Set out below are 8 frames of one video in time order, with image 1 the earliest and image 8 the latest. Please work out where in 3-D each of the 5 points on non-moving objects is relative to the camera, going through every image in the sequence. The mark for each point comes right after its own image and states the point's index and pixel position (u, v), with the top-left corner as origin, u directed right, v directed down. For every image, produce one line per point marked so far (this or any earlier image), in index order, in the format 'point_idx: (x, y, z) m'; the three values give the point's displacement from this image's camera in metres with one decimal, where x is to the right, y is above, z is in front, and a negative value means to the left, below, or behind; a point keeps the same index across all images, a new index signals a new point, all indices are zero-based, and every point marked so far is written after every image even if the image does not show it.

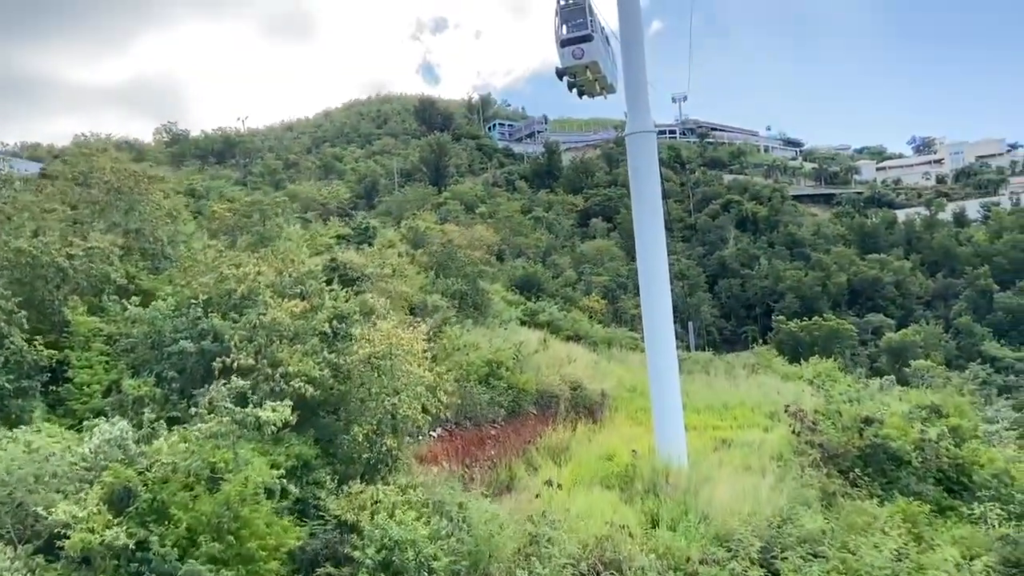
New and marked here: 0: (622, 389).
0: (+2.0, -1.8, +14.4) m
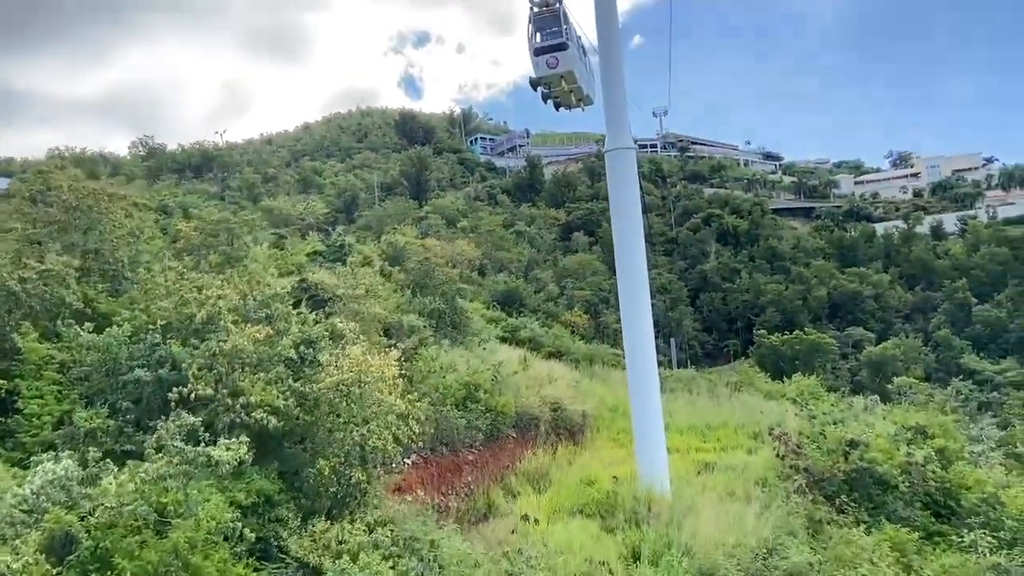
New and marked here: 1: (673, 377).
0: (+1.6, -2.1, +14.2) m
1: (+3.4, -2.0, +17.2) m
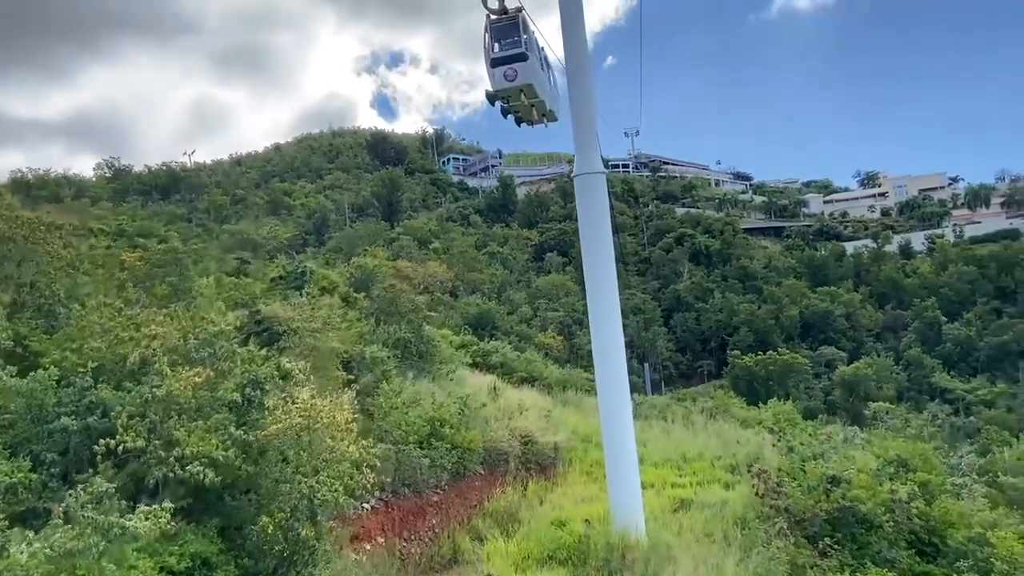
0: (+1.1, -2.6, +13.7) m
1: (+2.8, -2.5, +16.8) m
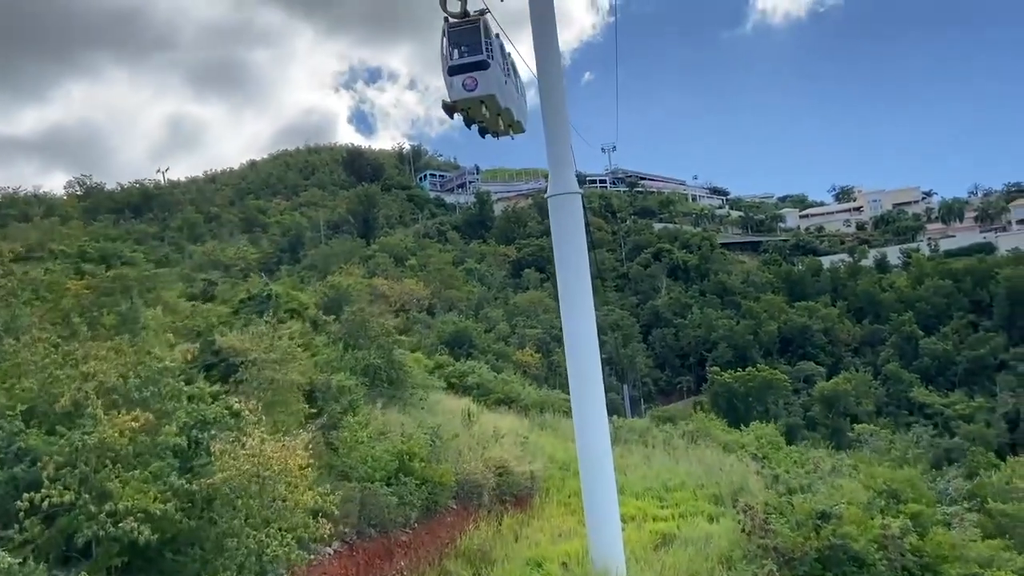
0: (+0.7, -2.9, +13.3) m
1: (+2.3, -2.9, +16.4) m
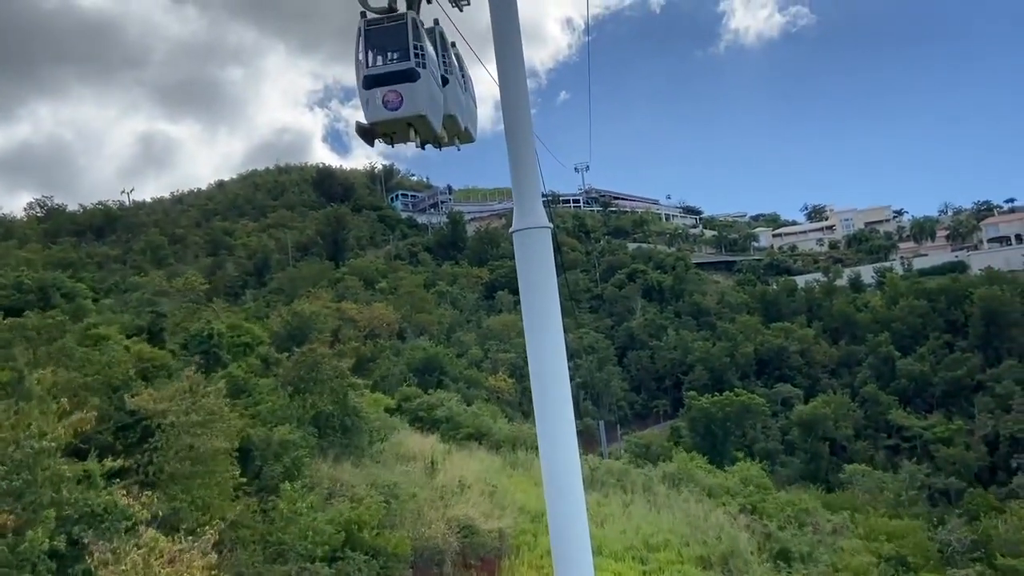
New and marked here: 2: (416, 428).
0: (+0.2, -3.5, +12.3) m
1: (+1.7, -3.5, +15.4) m
2: (-2.4, -3.4, +19.4) m
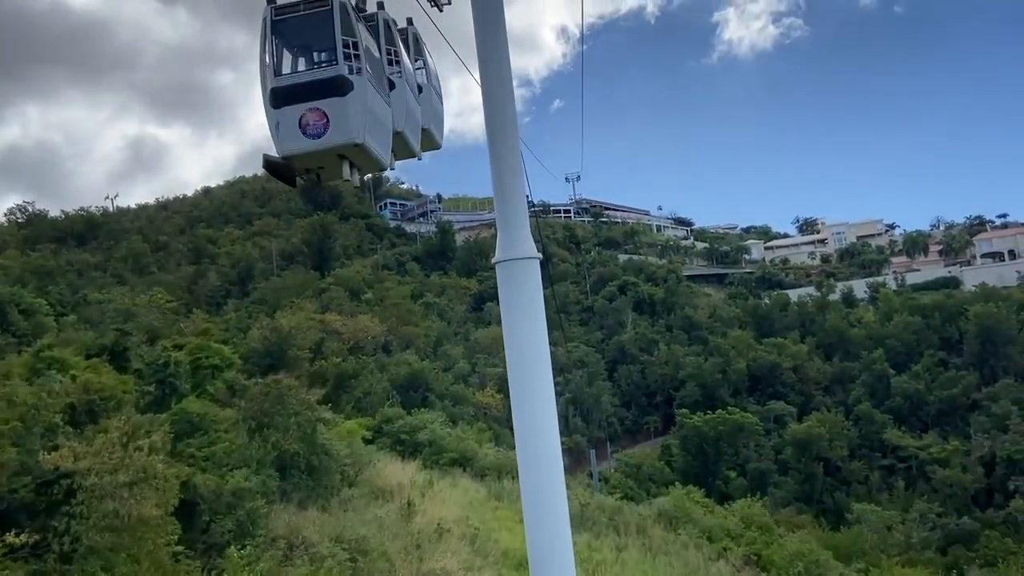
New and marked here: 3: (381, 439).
0: (0.0, -3.8, +11.4) m
1: (+1.4, -3.9, +14.5) m
2: (-2.7, -3.8, +18.5) m
3: (-3.2, -3.7, +19.6) m
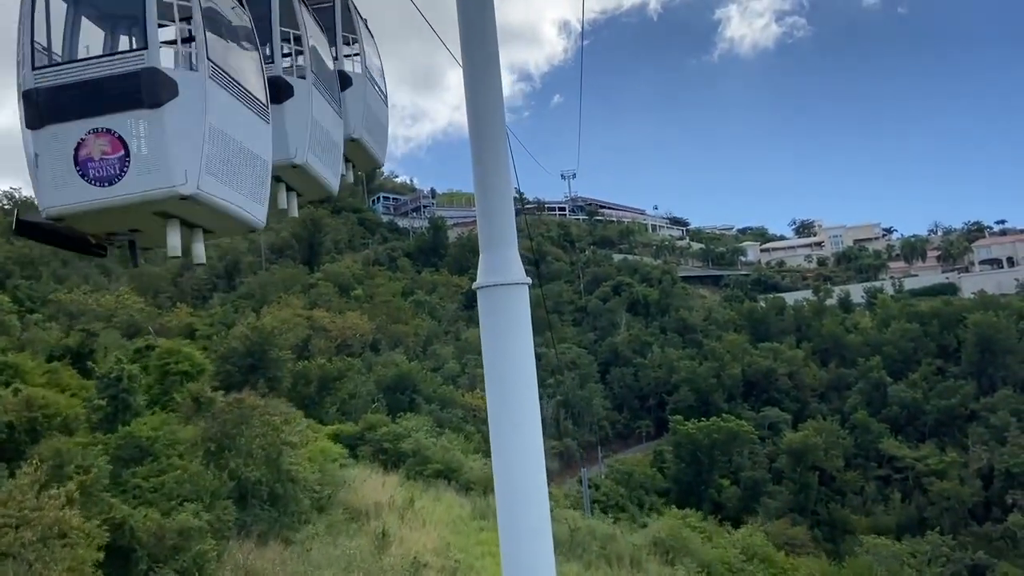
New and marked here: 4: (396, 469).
0: (-0.3, -4.0, +10.5) m
1: (+1.2, -4.0, +13.7) m
2: (-3.0, -3.8, +17.6) m
3: (-3.5, -3.7, +18.7) m
4: (-2.5, -3.9, +17.6) m
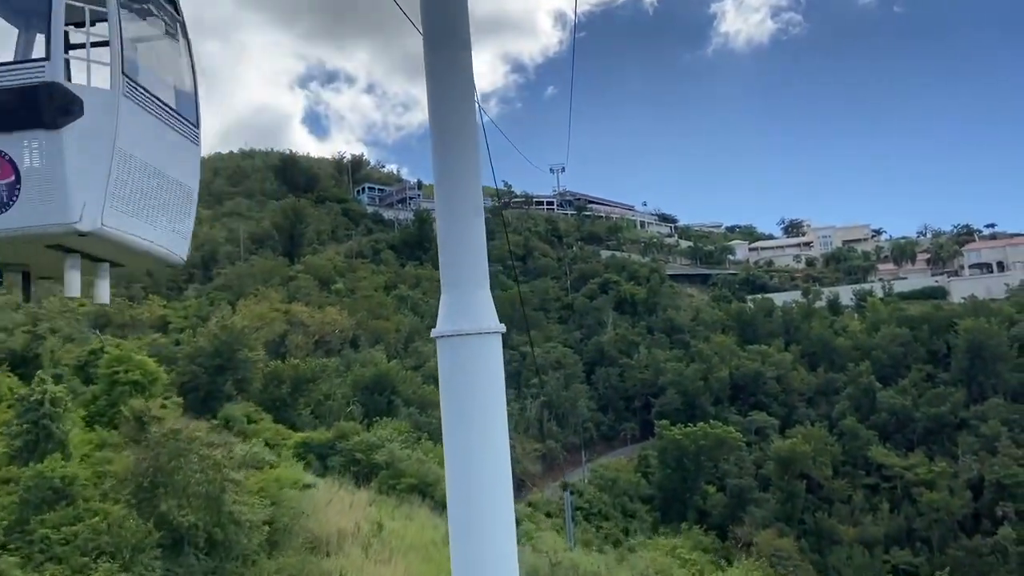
0: (-0.6, -4.1, +9.6) m
1: (+0.8, -4.2, +12.8) m
2: (-3.4, -3.9, +16.6) m
3: (-3.9, -3.7, +17.7) m
4: (-3.0, -4.0, +16.6) m
